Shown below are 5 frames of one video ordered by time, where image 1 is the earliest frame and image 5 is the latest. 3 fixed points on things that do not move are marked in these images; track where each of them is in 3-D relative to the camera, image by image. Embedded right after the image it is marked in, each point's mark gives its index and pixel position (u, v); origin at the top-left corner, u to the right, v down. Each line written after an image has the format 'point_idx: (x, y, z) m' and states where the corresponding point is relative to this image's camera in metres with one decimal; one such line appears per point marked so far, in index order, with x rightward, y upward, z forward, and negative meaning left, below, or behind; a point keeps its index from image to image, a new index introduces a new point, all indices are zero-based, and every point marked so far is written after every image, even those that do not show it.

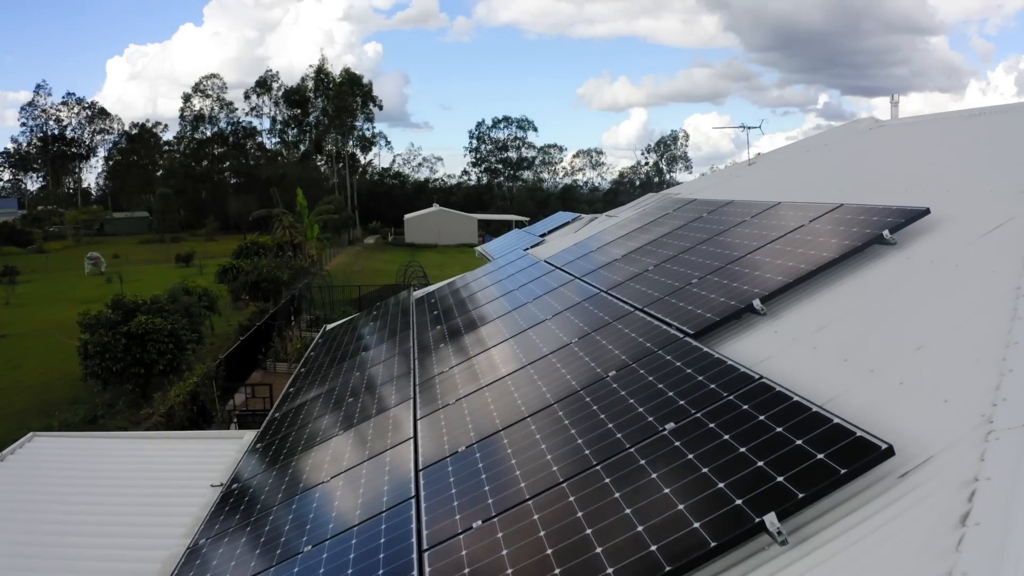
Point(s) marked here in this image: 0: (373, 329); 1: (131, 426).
0: (-3.8, -1.2, +19.1) m
1: (-9.0, -3.3, +16.0) m
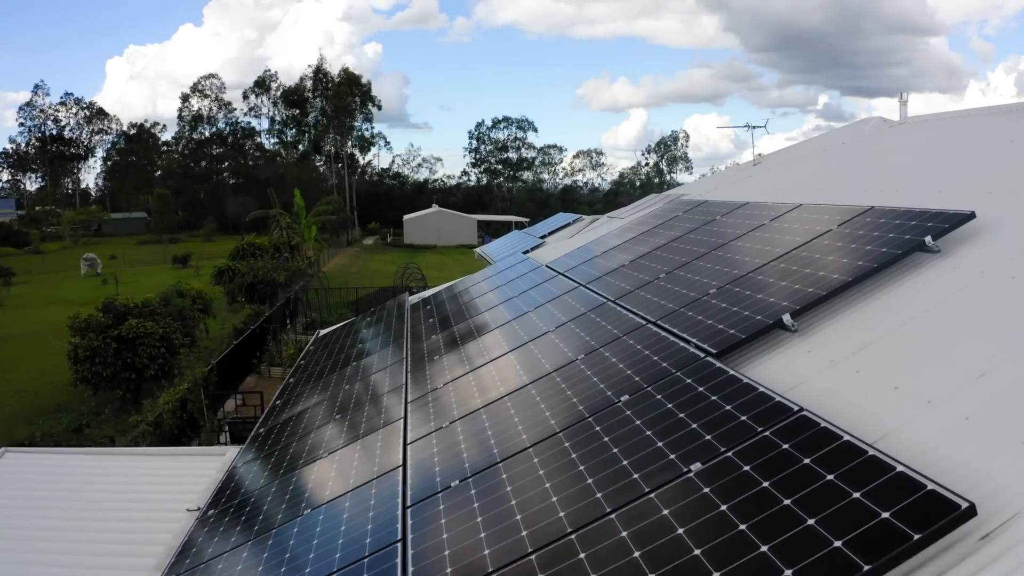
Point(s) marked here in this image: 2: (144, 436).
0: (-3.8, -1.3, +18.6) m
1: (-9.0, -3.4, +15.5) m
2: (-8.3, -3.3, +15.1) m
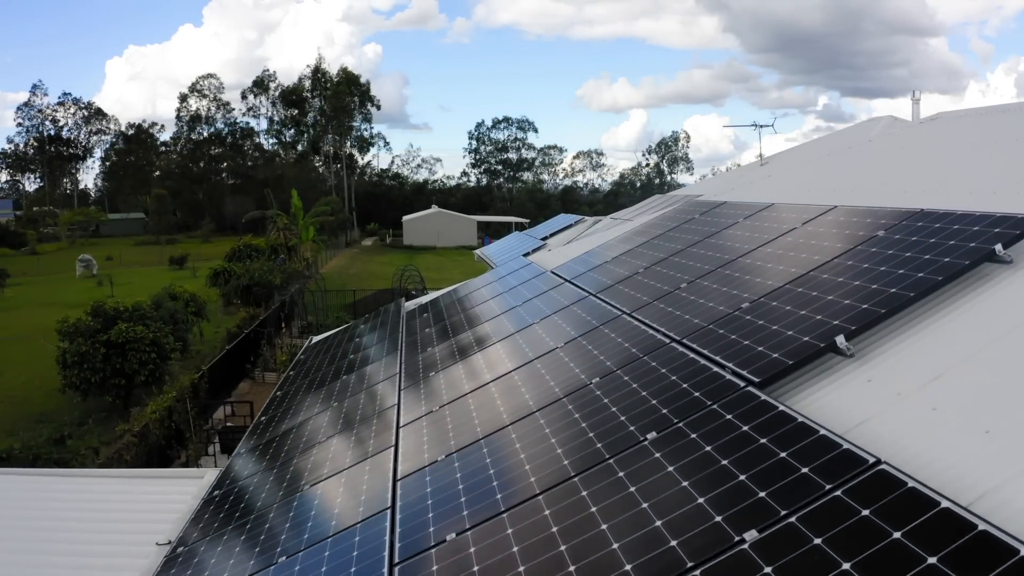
0: (-3.8, -1.4, +18.0) m
1: (-9.0, -3.5, +14.8) m
2: (-8.3, -3.4, +14.5) m
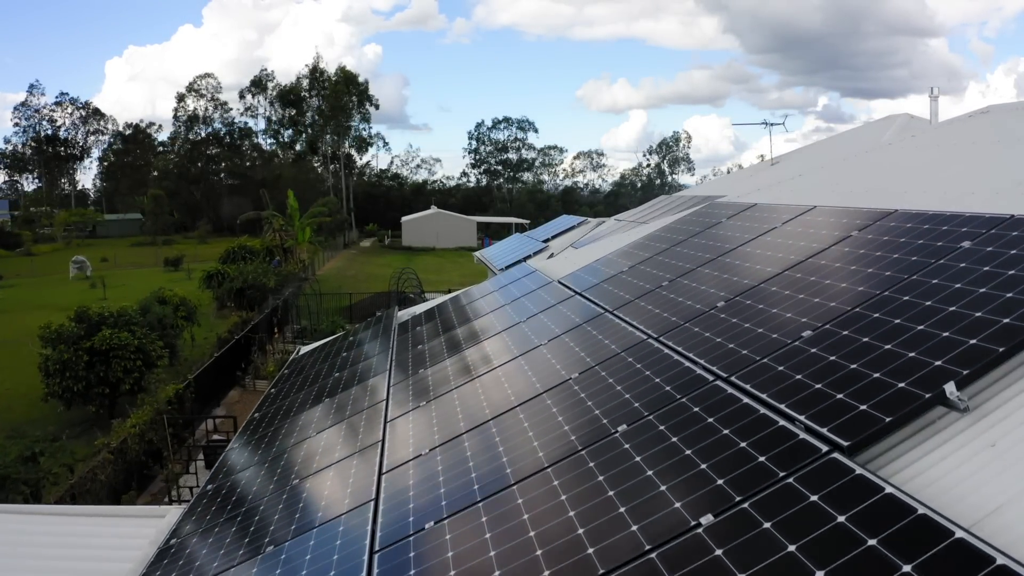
0: (-3.8, -1.5, +17.1) m
1: (-9.0, -3.6, +13.9) m
2: (-8.3, -3.6, +13.6) m
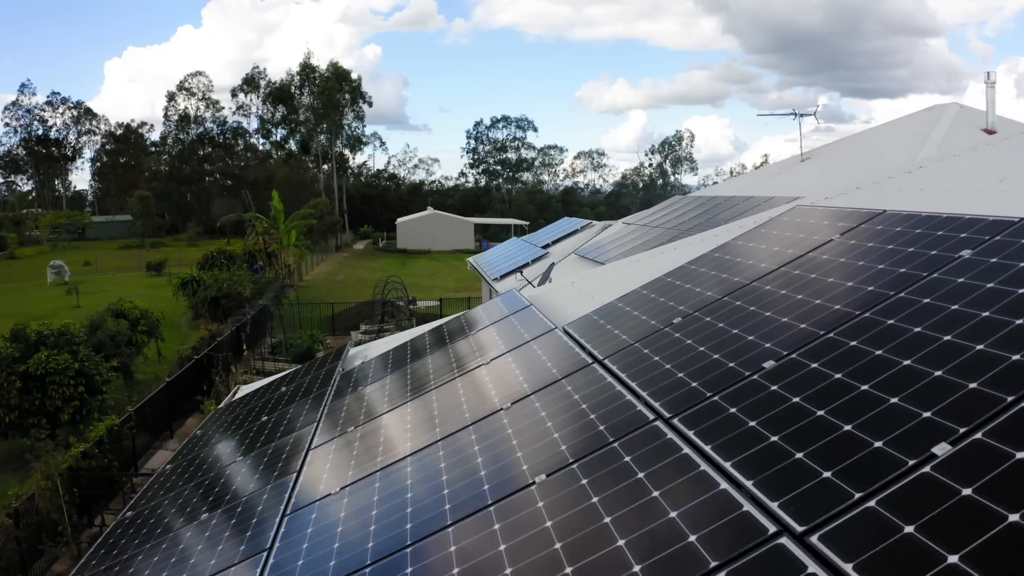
0: (-3.9, -1.9, +14.4) m
1: (-9.1, -4.0, +11.2) m
2: (-8.4, -4.0, +10.9) m
